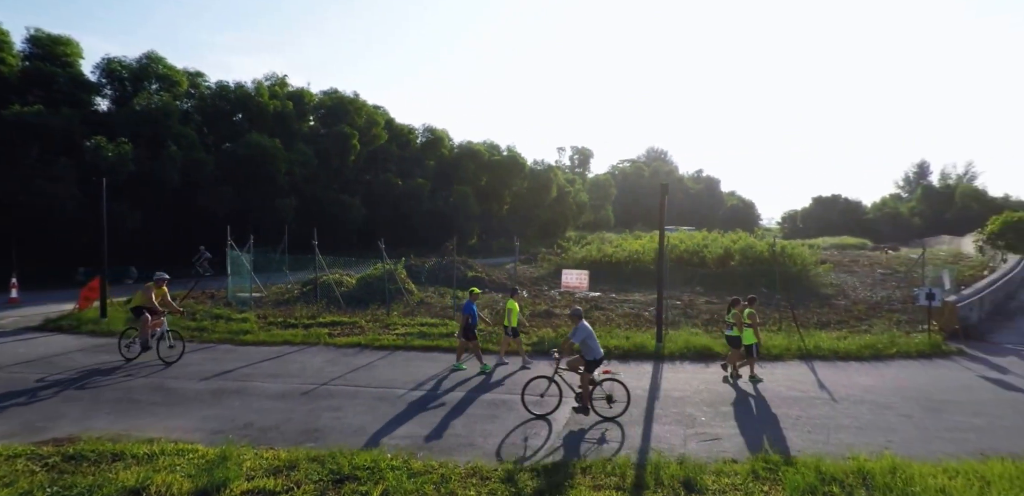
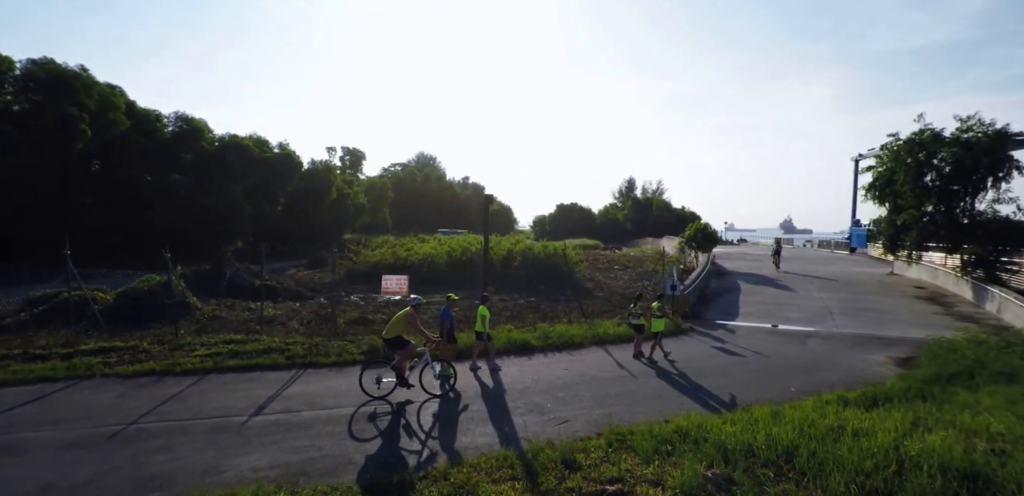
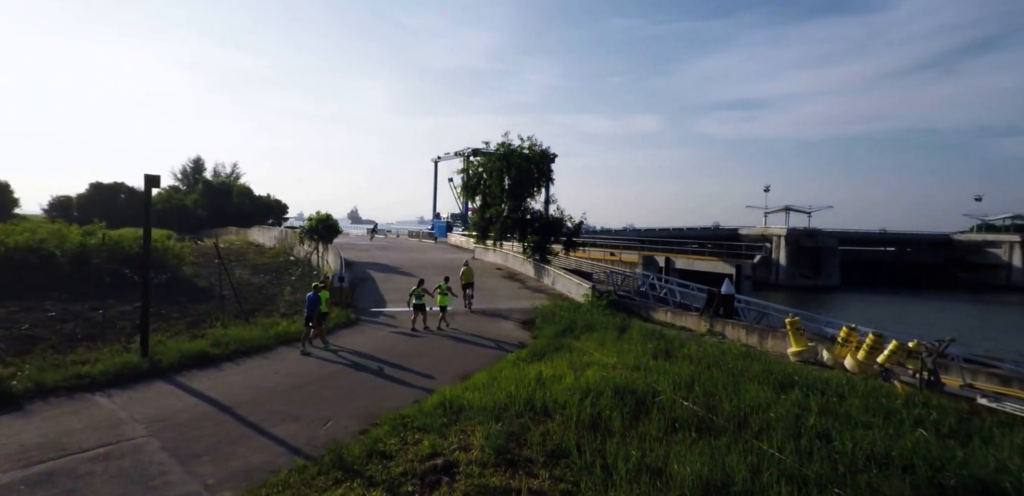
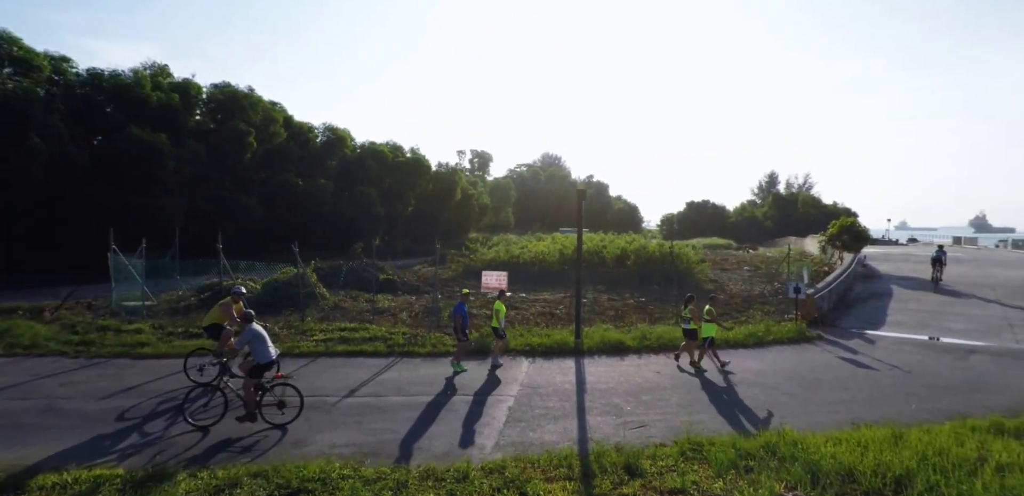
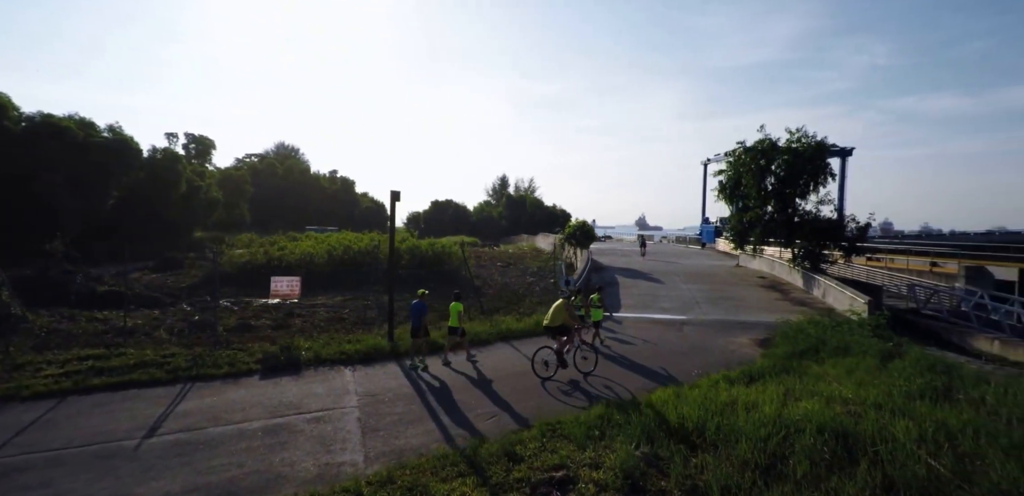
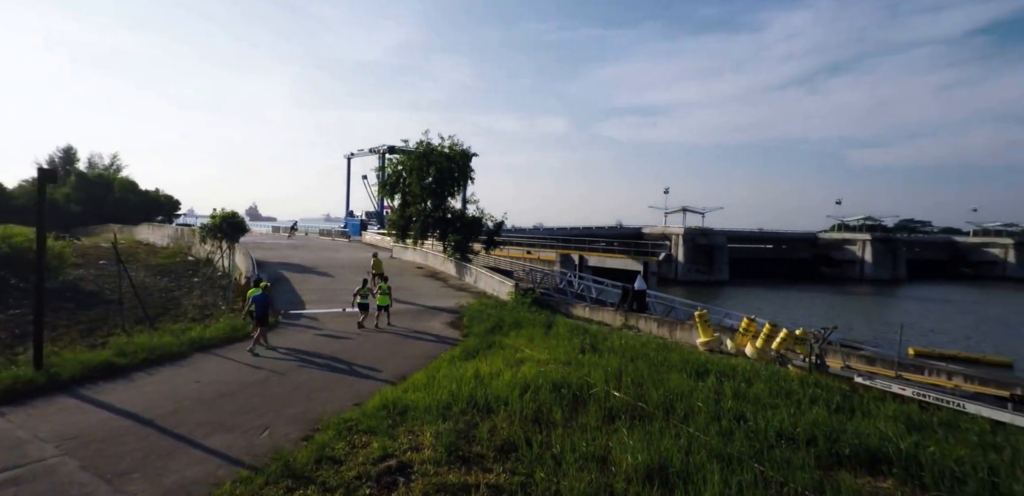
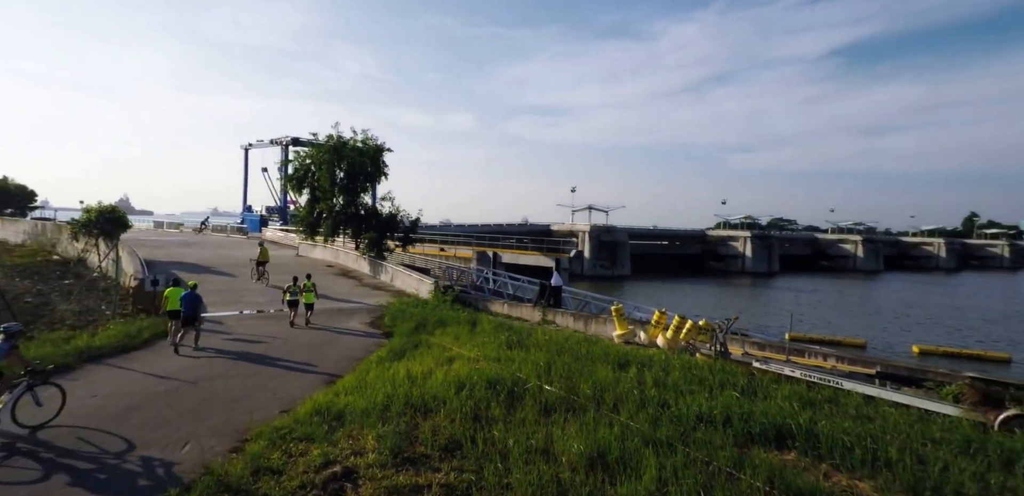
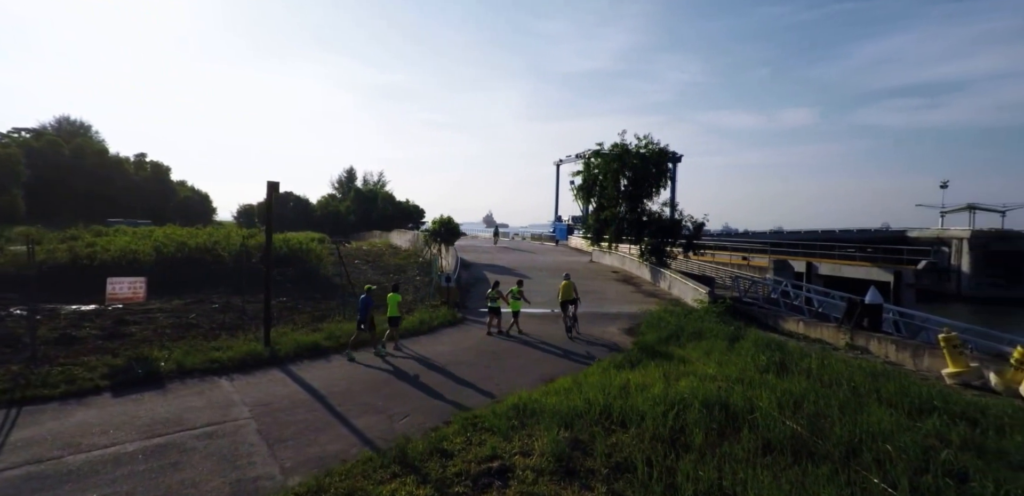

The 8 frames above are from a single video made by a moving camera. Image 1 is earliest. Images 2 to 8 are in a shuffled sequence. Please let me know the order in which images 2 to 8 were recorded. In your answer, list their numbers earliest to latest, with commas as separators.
4, 2, 5, 8, 3, 6, 7
